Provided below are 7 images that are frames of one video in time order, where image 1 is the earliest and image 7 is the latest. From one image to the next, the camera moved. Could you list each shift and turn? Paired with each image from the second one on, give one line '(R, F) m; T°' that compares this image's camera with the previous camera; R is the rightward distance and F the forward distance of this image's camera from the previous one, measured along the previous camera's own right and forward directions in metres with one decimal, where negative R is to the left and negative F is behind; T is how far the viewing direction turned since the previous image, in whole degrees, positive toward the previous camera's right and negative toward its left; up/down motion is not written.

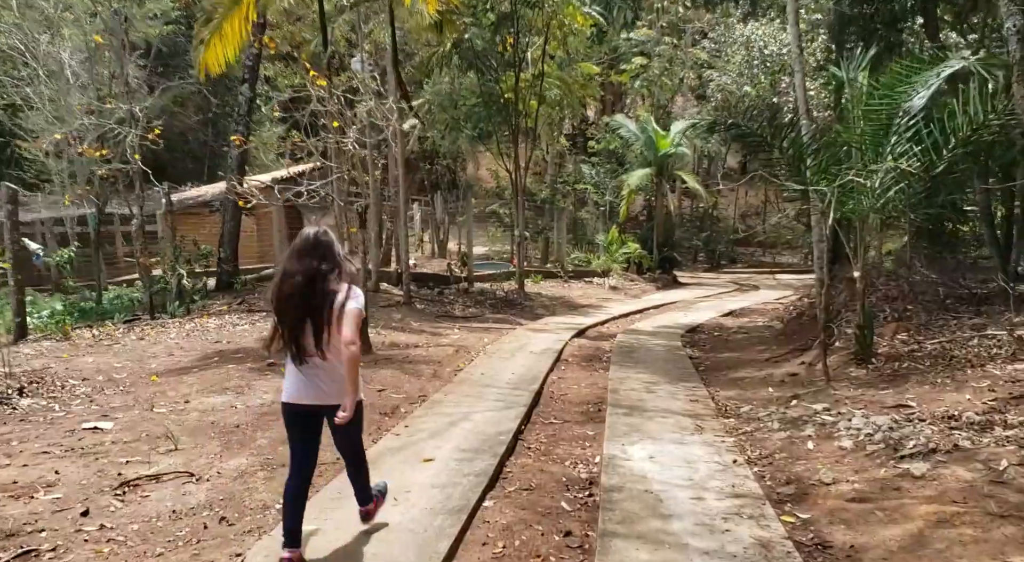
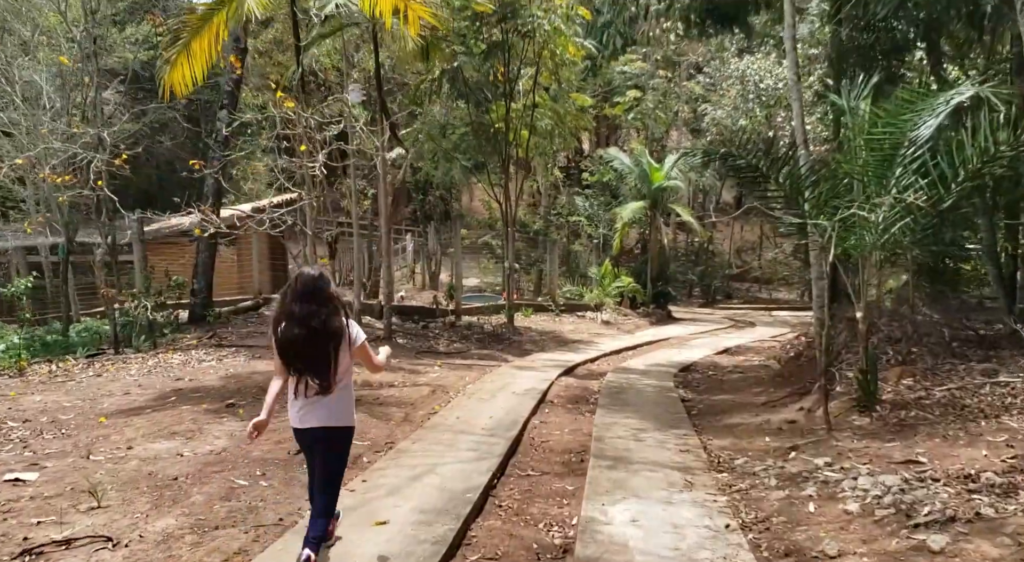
(+0.1, +0.5) m; 0°
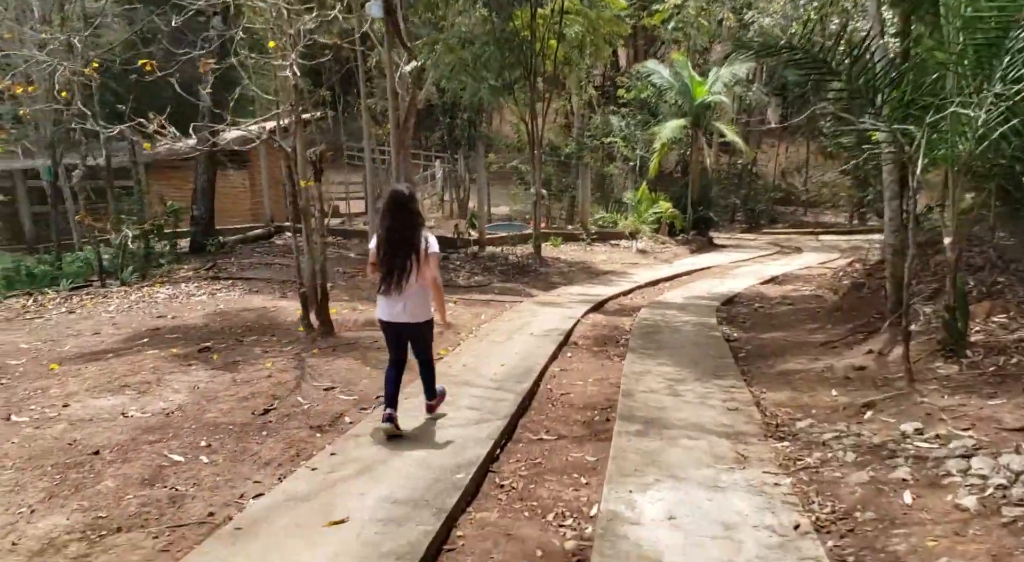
(+0.1, +1.1) m; -2°
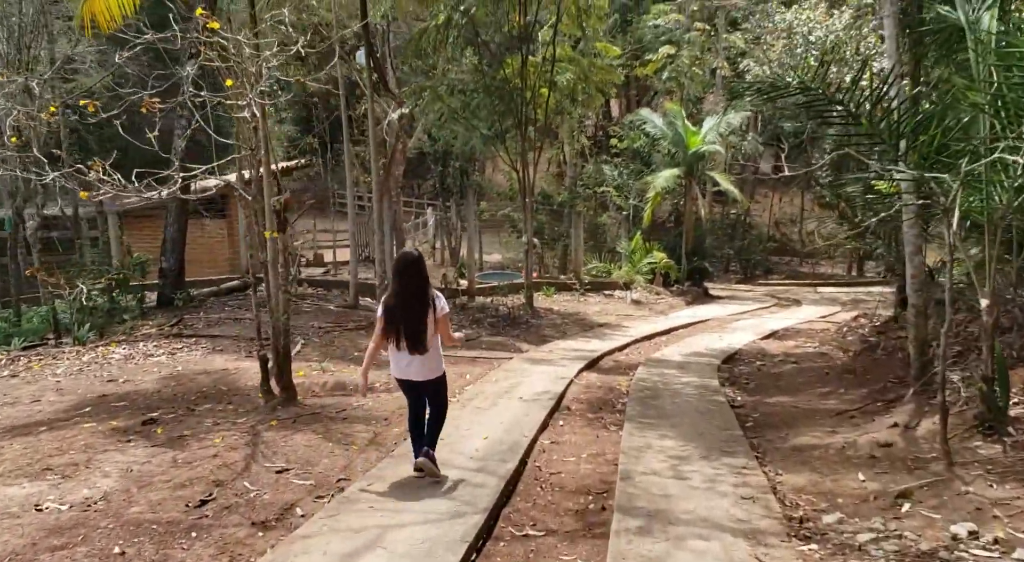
(+0.1, +0.6) m; 0°
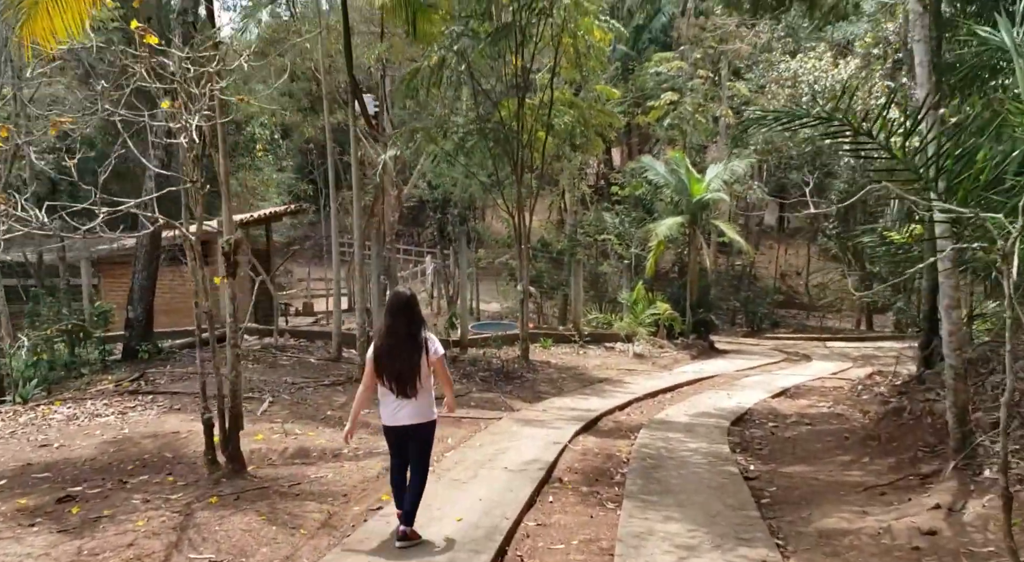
(+0.1, +0.7) m; 0°
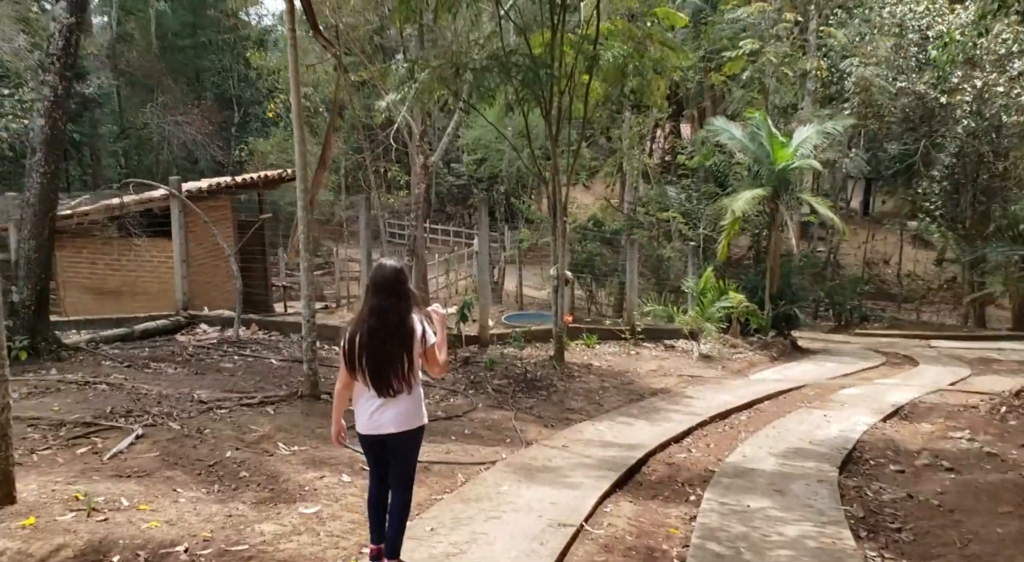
(+0.4, +2.8) m; -4°
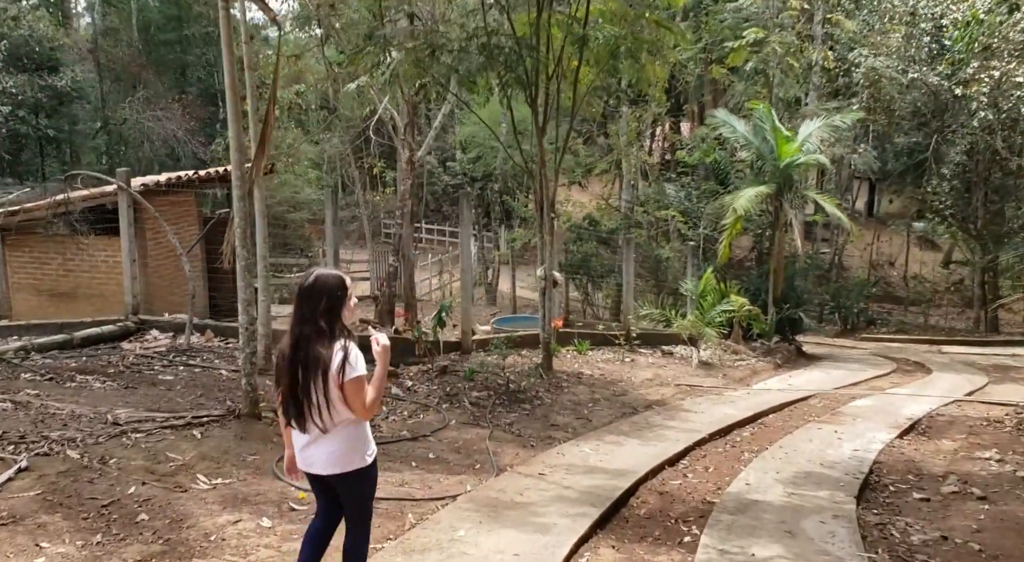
(+0.2, +0.8) m; 0°
